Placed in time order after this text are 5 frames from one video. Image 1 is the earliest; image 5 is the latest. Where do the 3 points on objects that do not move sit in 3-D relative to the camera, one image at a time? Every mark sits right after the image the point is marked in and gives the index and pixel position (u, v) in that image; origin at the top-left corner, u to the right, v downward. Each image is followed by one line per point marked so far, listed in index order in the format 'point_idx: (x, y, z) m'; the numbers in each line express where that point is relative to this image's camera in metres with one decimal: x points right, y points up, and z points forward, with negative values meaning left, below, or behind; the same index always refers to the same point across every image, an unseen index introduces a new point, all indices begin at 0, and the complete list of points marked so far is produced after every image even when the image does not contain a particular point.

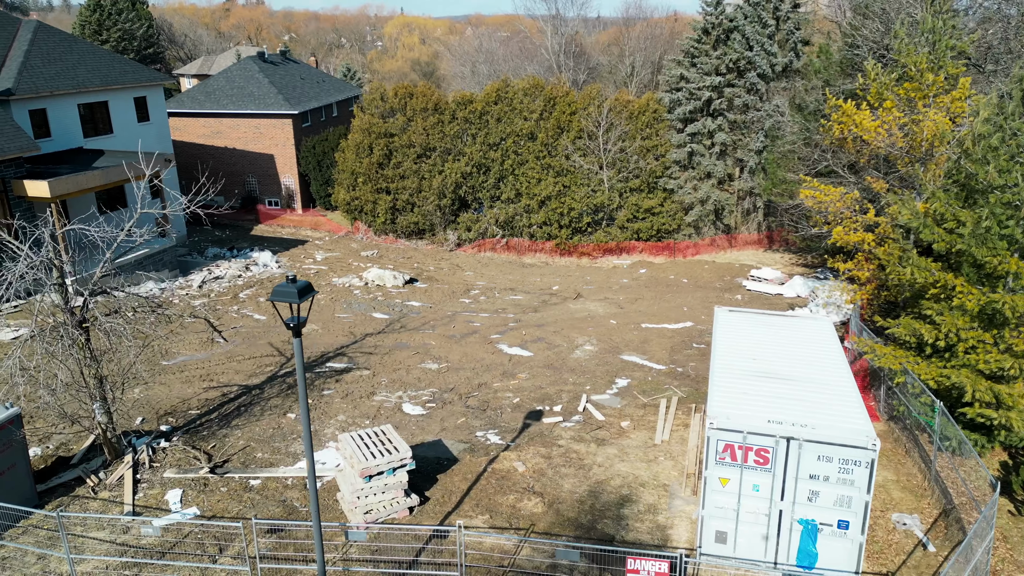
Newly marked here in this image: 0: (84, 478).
0: (-6.1, -2.7, +10.8) m
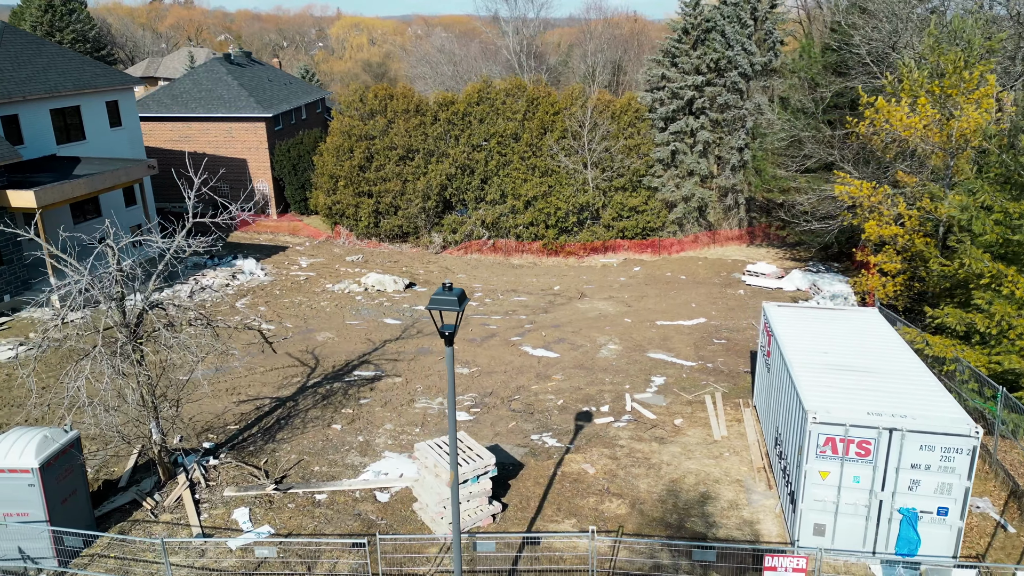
0: (-5.1, -2.9, +10.3) m
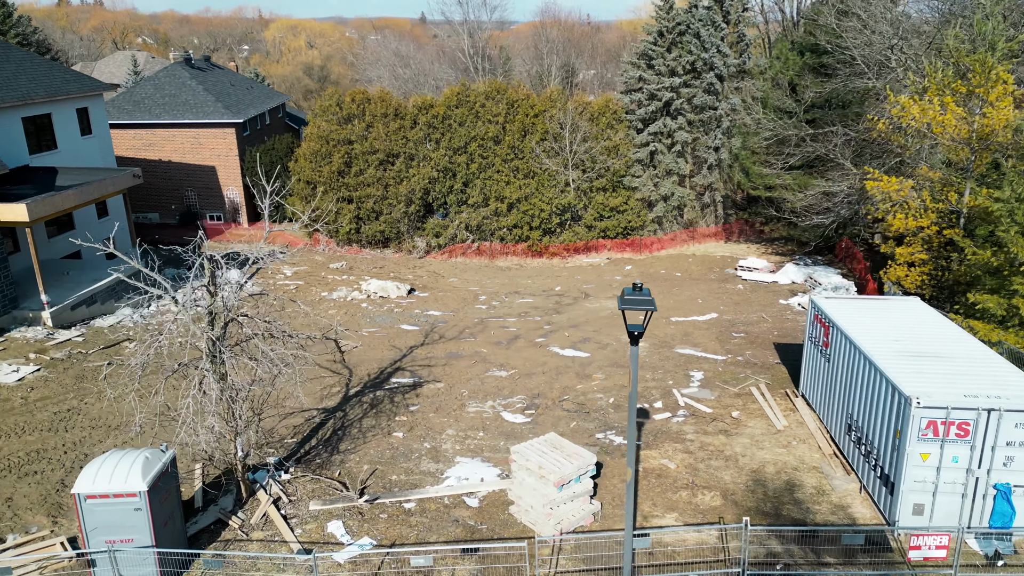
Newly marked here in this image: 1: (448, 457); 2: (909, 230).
0: (-3.8, -3.1, +10.0) m
1: (-1.0, -2.6, +11.8) m
2: (+7.6, +1.1, +14.5) m
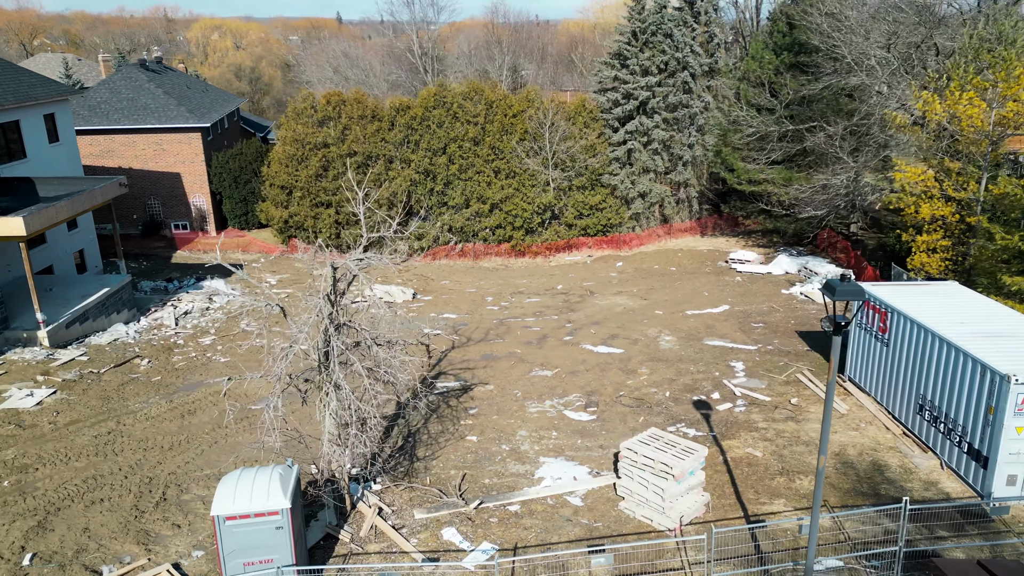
0: (-2.3, -3.2, +9.8) m
1: (+0.3, -2.7, +11.8) m
2: (+8.5, +1.4, +15.3) m
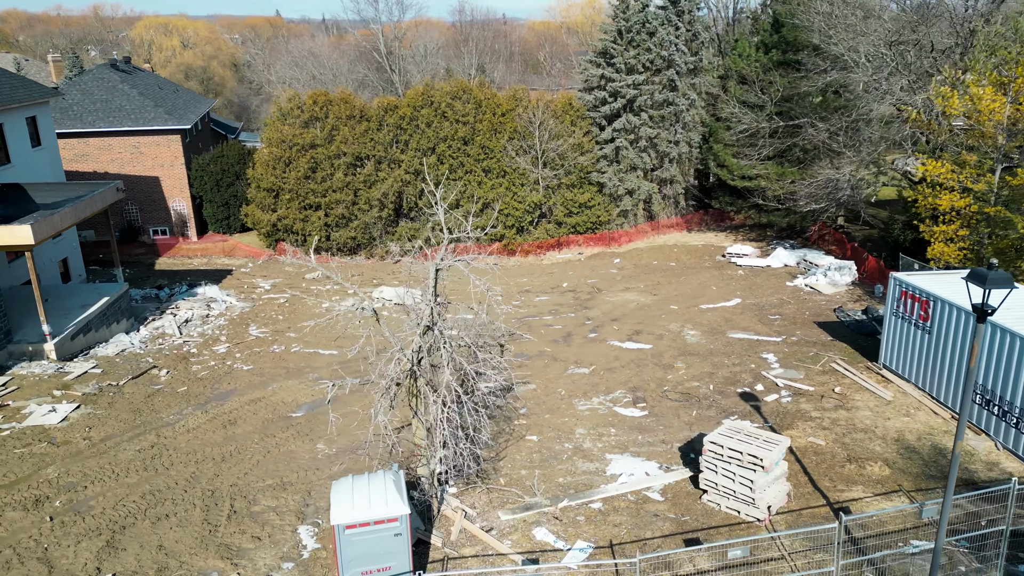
0: (-1.1, -3.2, +9.6) m
1: (+1.3, -2.6, +11.8) m
2: (+9.2, +1.6, +15.9) m
